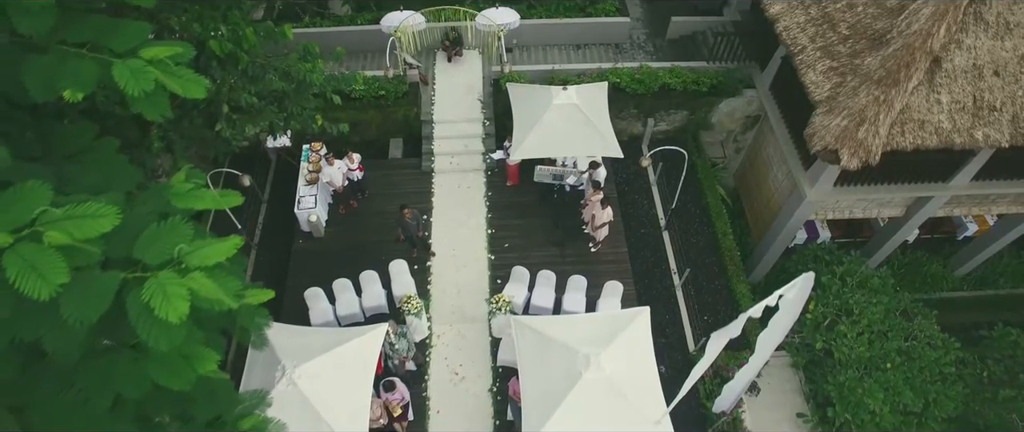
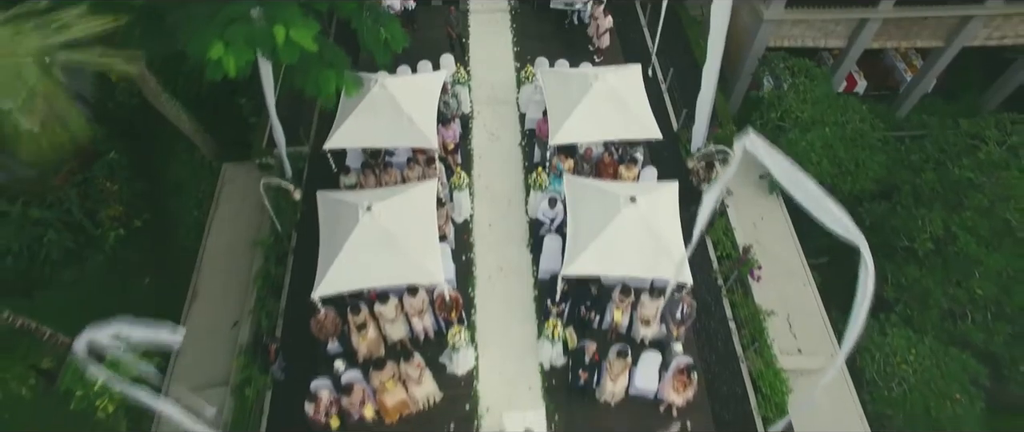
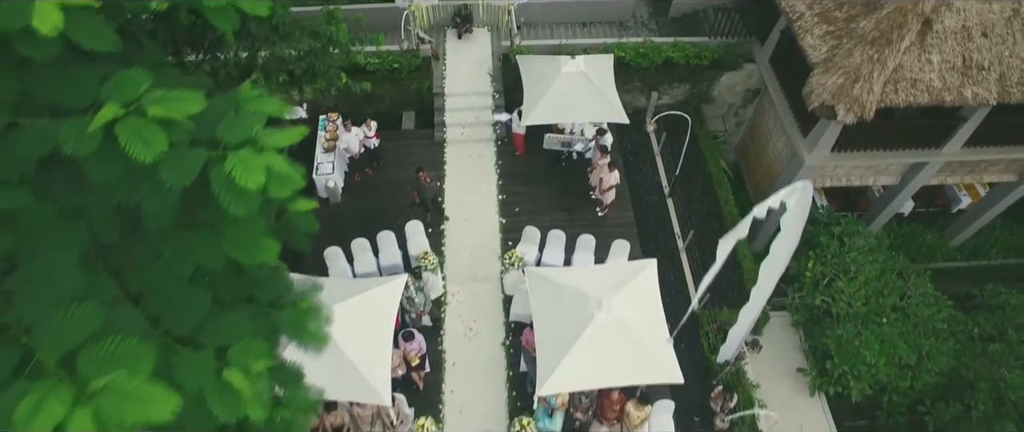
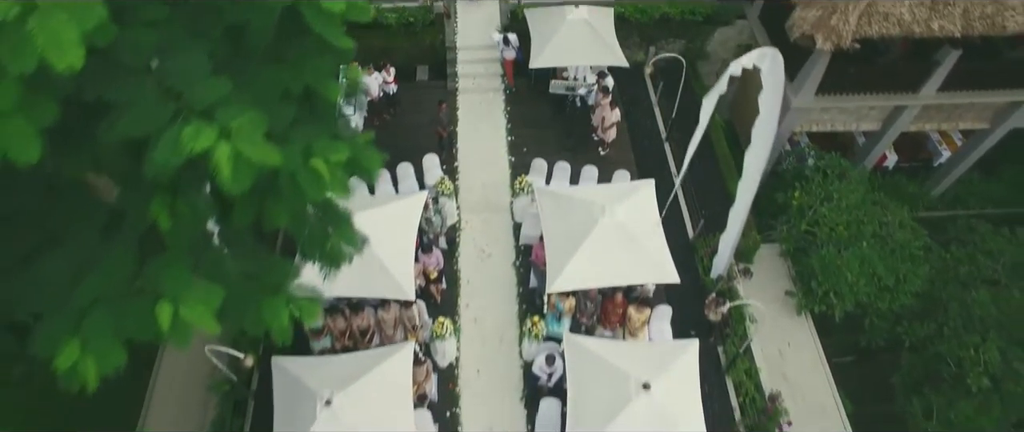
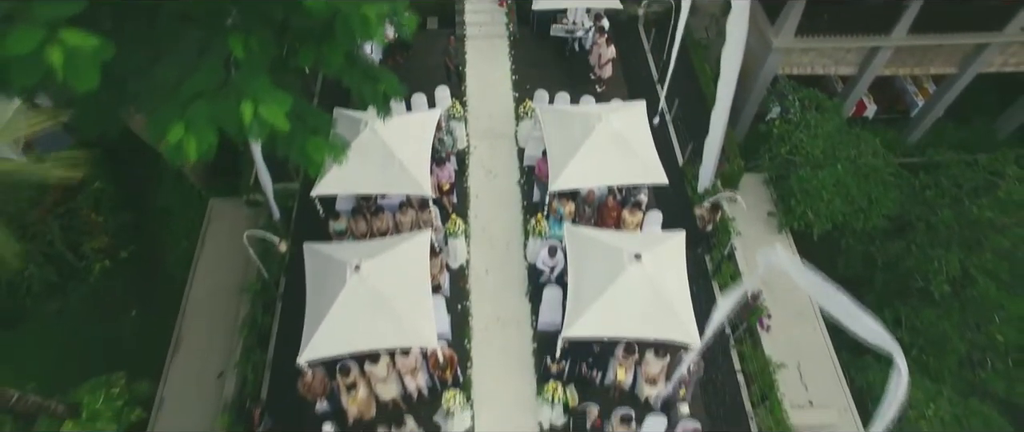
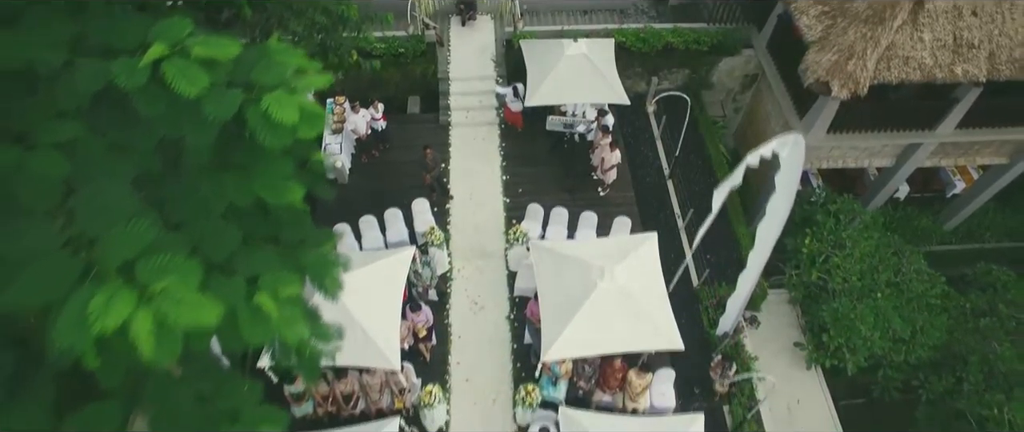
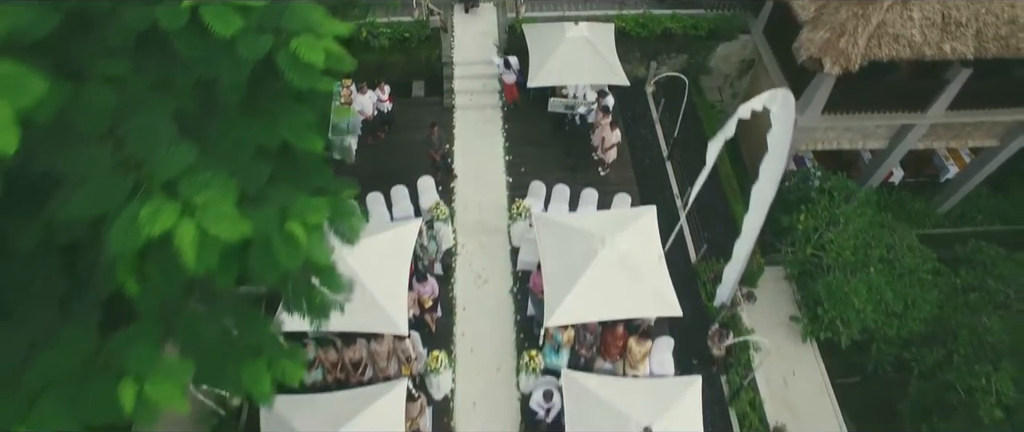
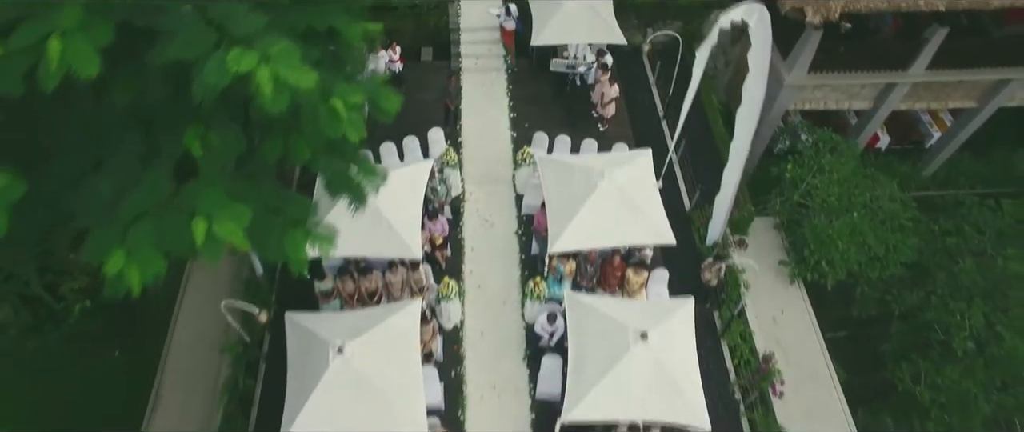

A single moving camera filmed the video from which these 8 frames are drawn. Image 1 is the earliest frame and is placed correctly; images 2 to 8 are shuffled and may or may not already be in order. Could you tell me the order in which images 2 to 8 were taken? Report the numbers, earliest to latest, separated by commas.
3, 6, 7, 4, 8, 5, 2
